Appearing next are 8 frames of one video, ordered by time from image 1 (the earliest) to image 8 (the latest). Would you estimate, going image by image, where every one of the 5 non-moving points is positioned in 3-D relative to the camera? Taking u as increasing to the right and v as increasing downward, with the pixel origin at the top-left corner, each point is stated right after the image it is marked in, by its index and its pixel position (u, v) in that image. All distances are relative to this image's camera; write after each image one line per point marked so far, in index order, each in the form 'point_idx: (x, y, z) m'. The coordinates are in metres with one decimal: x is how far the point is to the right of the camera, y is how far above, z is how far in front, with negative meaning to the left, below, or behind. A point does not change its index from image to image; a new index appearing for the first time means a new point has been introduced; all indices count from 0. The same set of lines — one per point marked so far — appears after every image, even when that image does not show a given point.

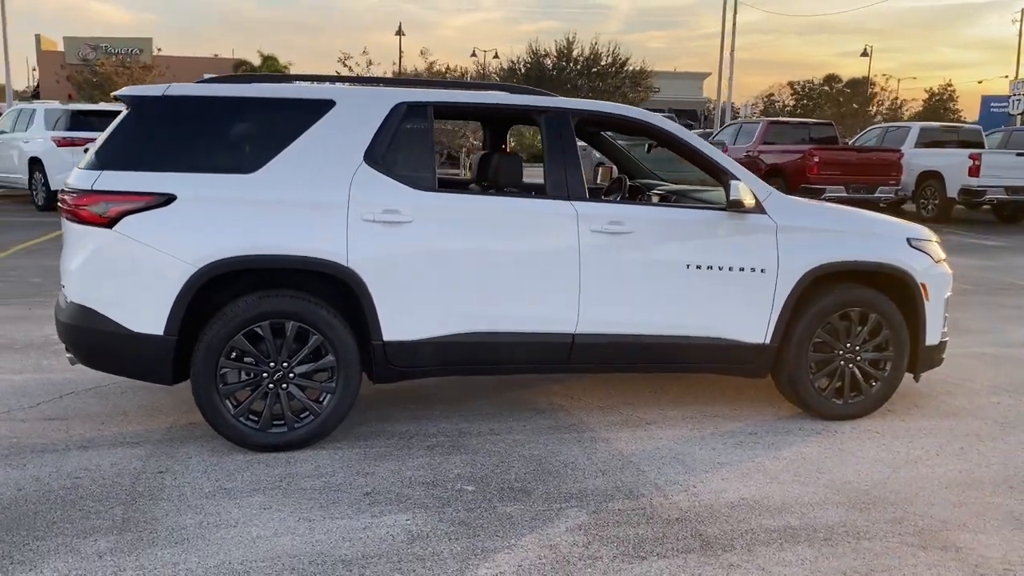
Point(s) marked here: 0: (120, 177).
0: (-1.9, +0.5, +4.3) m
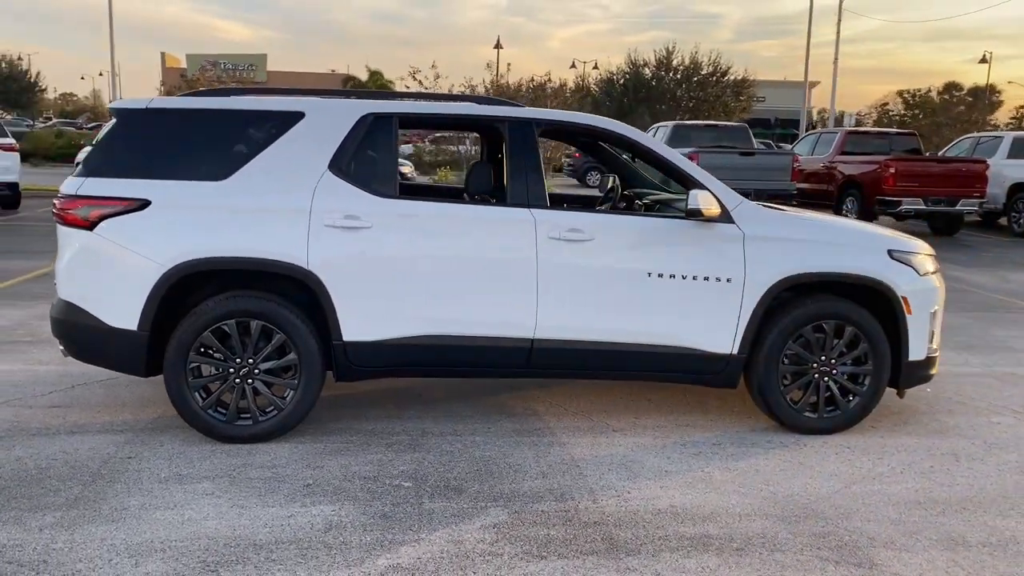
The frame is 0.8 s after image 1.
0: (-2.2, +0.6, +4.7) m
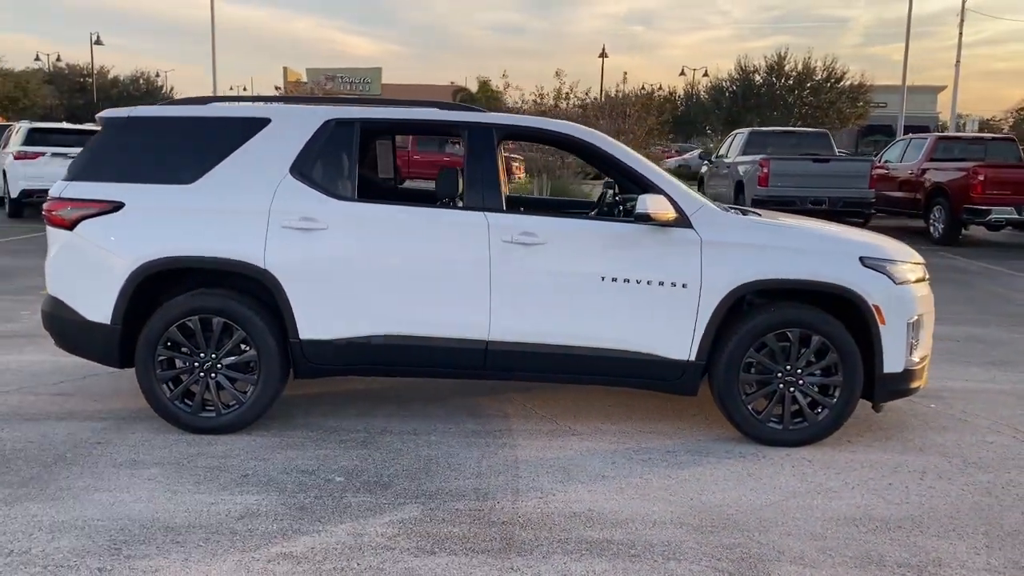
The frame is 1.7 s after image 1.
0: (-2.4, +0.6, +5.0) m
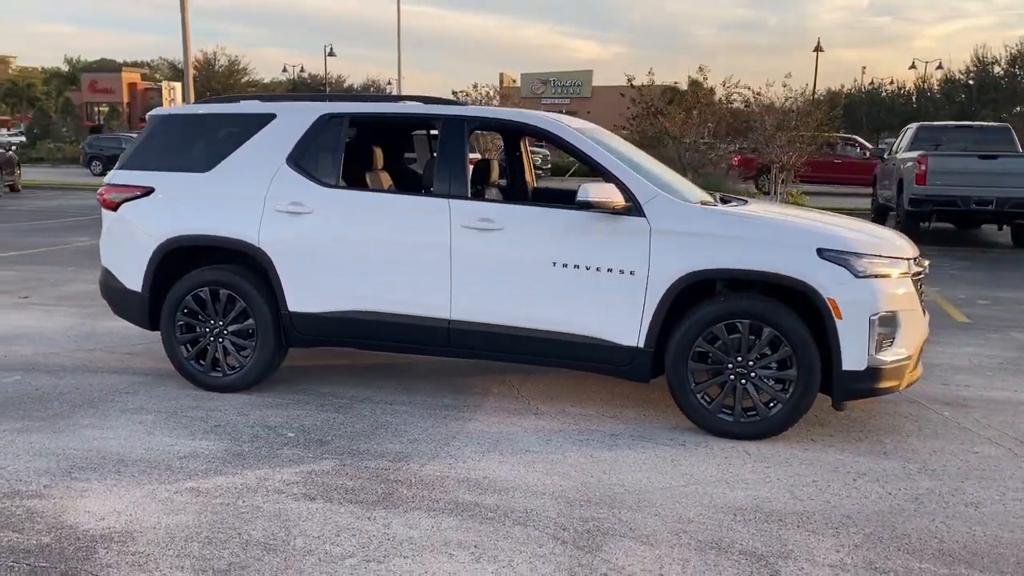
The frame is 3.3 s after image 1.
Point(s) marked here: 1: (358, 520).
0: (-2.5, +0.7, +5.9) m
1: (-0.7, -1.0, +3.8) m
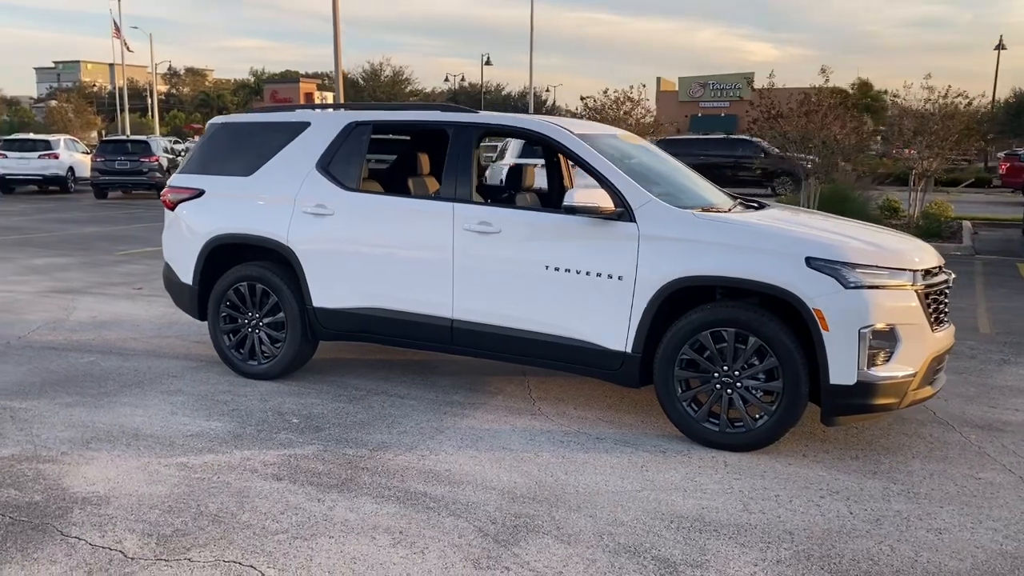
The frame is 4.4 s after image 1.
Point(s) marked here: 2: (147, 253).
0: (-2.4, +0.8, +6.5) m
1: (-0.9, -1.0, +4.1) m
2: (-5.5, +0.5, +13.2) m
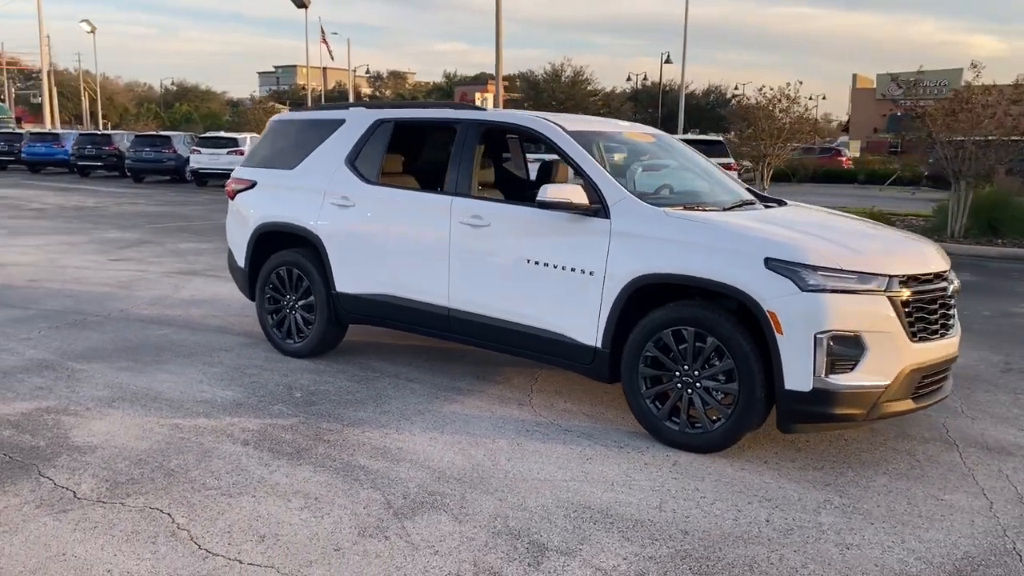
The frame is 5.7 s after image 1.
0: (-2.1, +0.9, +7.1) m
1: (-1.3, -0.9, +4.5) m
2: (-3.8, +0.7, +14.3) m
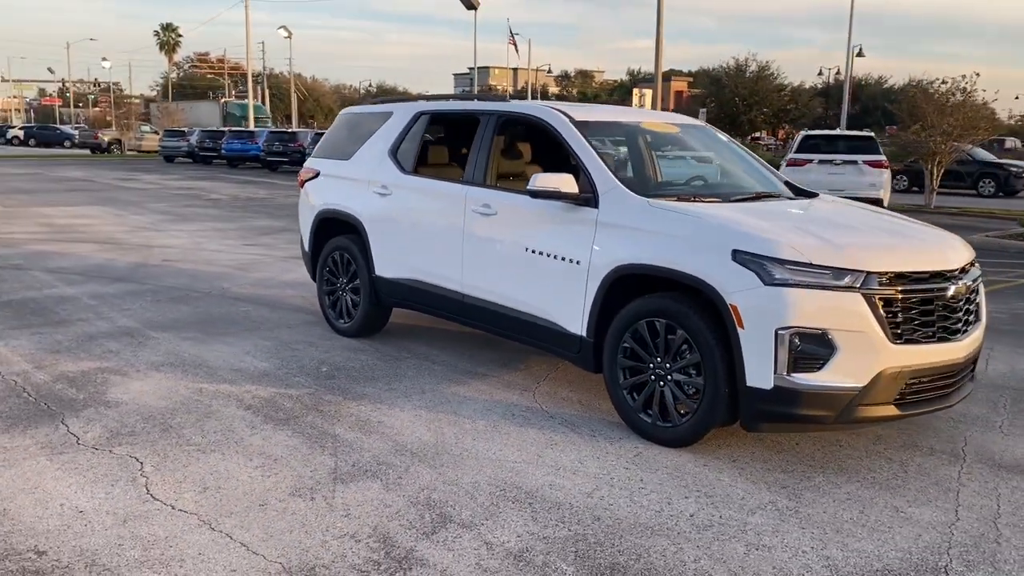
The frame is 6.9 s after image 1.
0: (-1.7, +1.1, +7.6) m
1: (-1.5, -0.8, +4.8) m
2: (-1.8, +0.9, +15.0) m
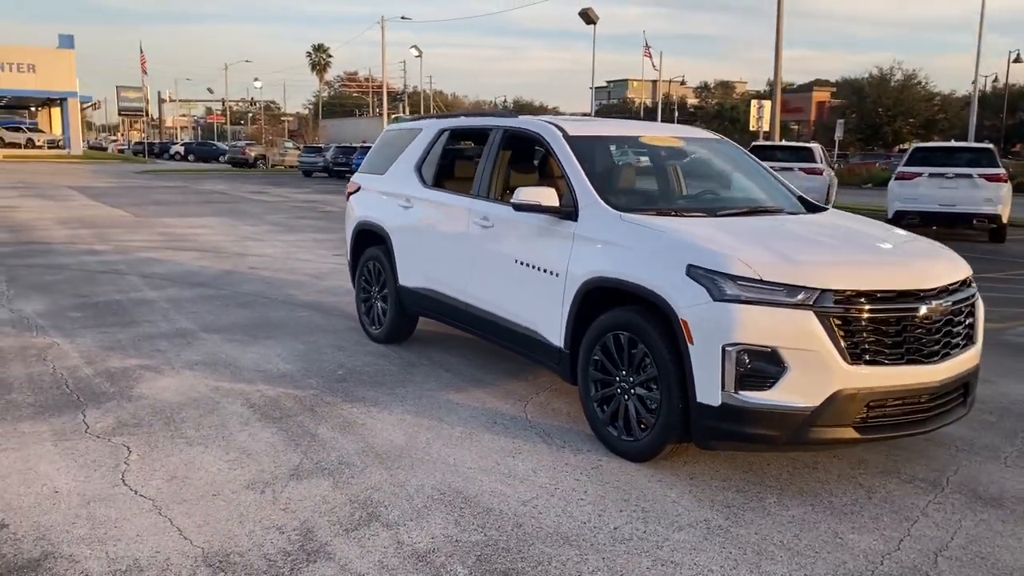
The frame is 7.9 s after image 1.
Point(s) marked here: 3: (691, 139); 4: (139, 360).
0: (-1.4, +1.0, +8.0) m
1: (-1.6, -0.8, +5.2) m
2: (-0.4, +0.7, +15.3) m
3: (+1.3, +1.0, +6.1) m
4: (-2.8, -0.5, +6.7) m
